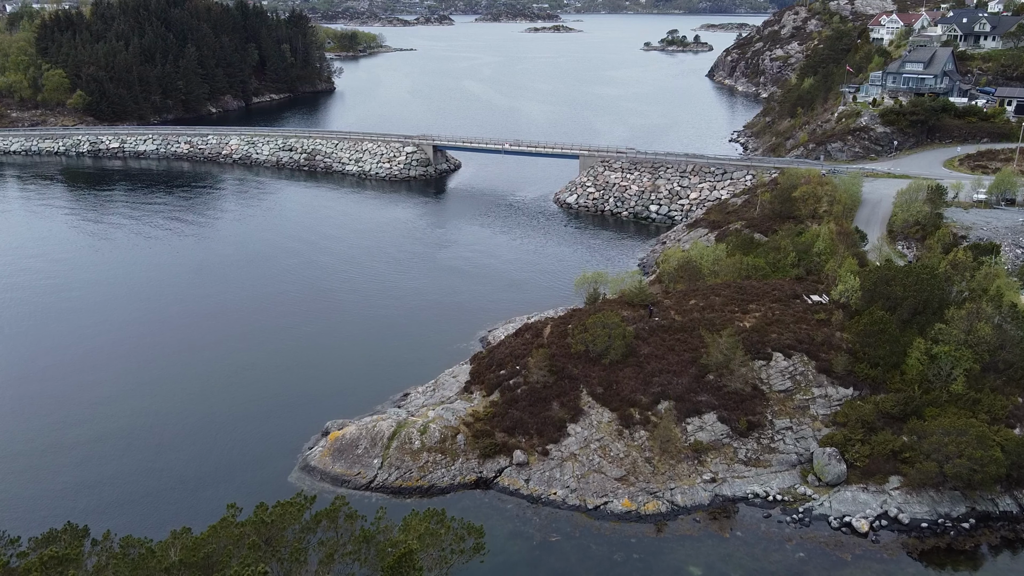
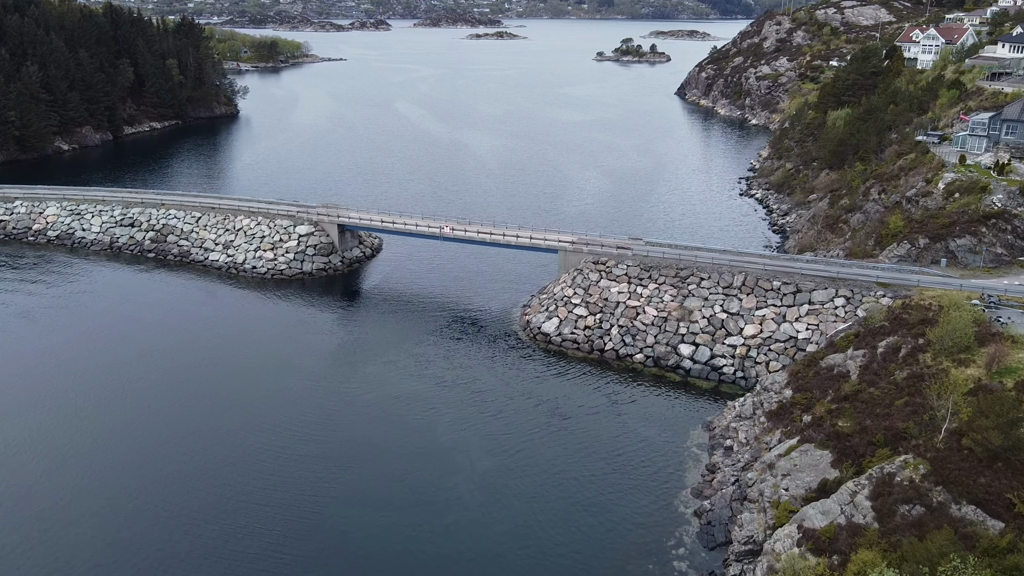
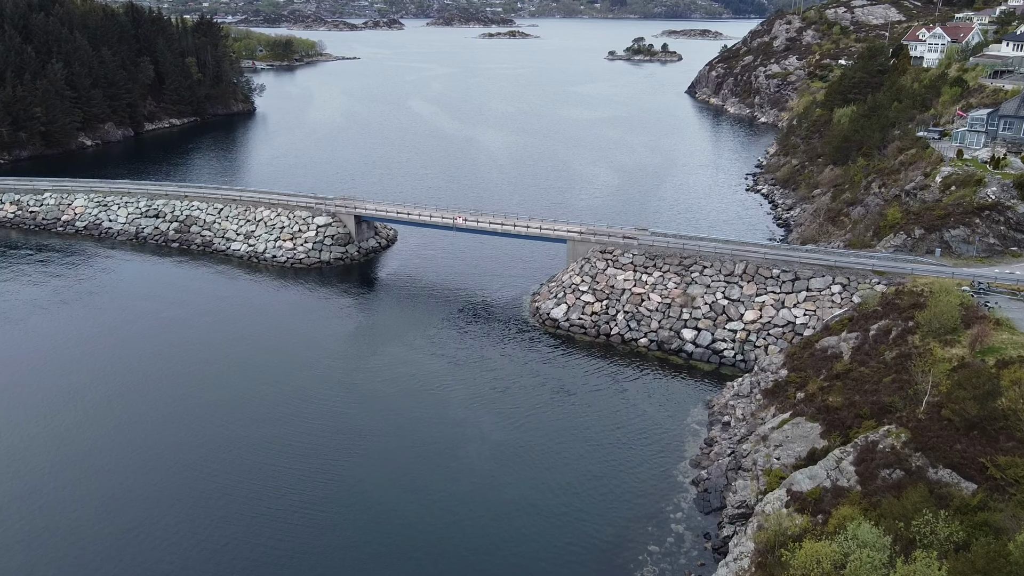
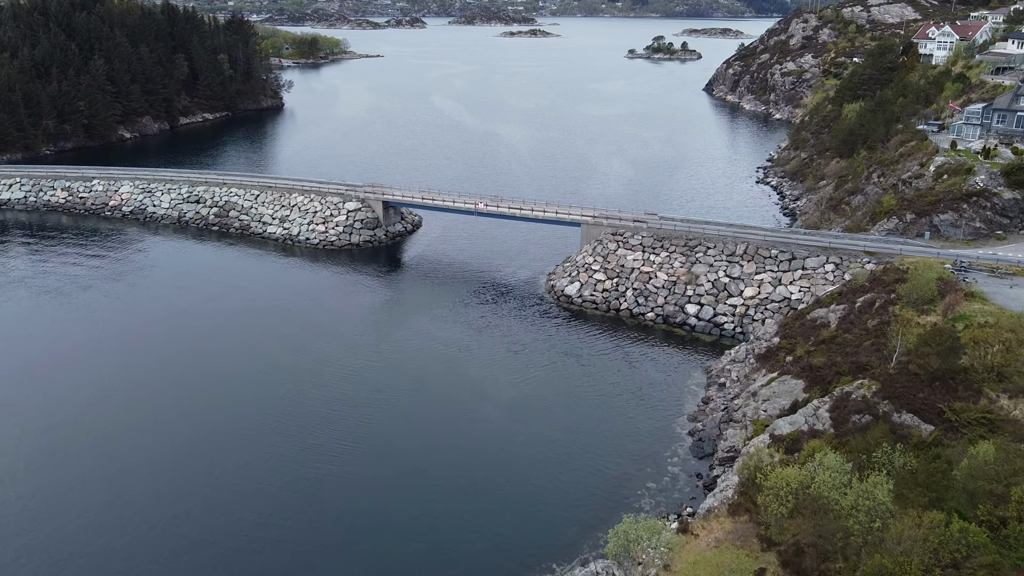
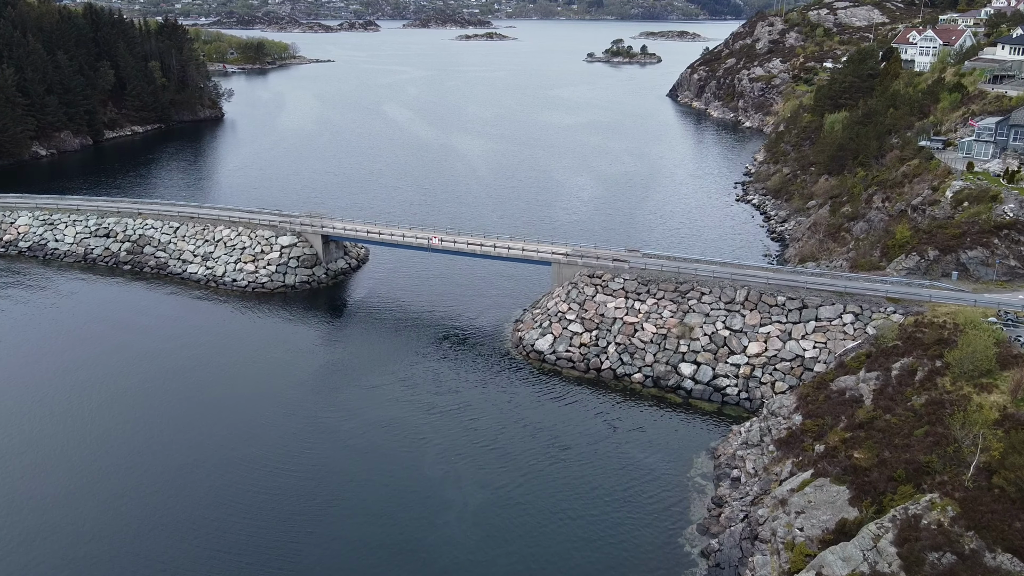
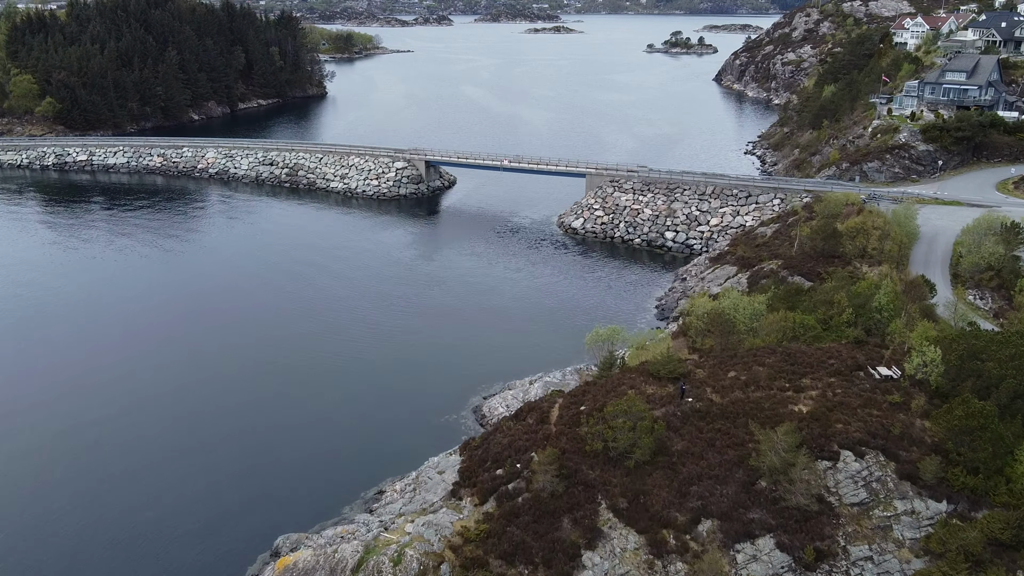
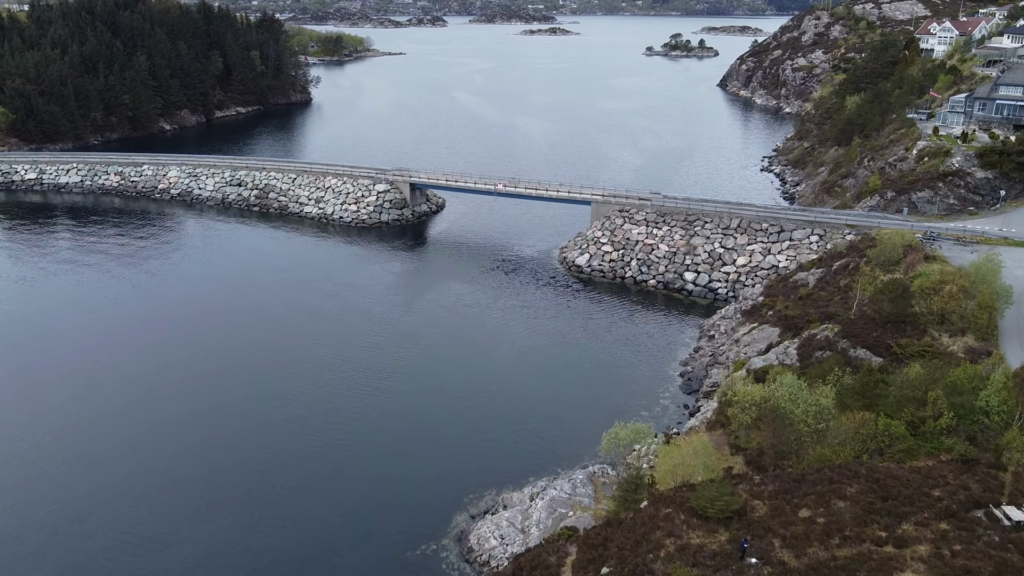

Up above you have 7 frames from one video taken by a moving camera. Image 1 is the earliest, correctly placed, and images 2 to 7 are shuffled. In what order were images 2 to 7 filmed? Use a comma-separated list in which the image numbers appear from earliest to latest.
6, 7, 4, 3, 2, 5
